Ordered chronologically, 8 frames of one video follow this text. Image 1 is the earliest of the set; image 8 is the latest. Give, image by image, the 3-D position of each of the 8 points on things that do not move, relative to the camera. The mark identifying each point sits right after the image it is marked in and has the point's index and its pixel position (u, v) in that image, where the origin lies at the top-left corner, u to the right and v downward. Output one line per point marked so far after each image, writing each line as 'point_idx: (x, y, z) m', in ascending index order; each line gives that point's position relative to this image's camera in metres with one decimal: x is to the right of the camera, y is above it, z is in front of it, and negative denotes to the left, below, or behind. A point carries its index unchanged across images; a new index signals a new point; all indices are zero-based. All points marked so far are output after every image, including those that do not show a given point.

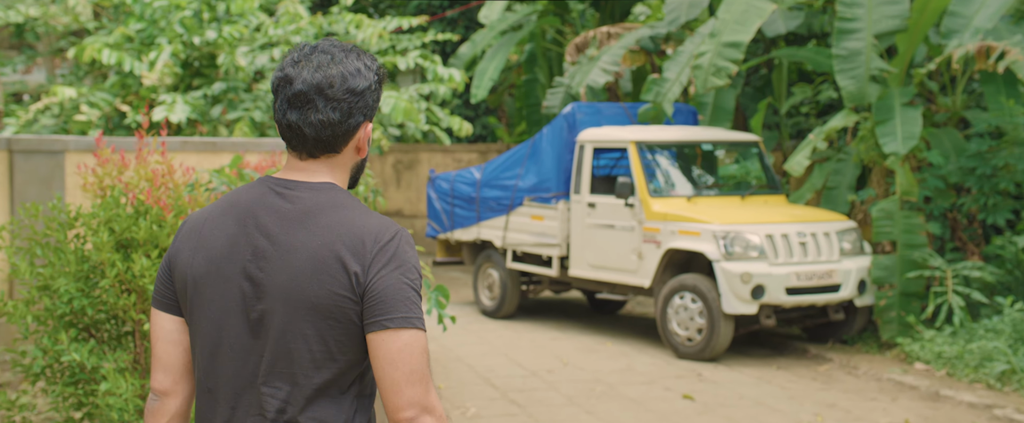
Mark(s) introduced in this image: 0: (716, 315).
0: (+1.9, -1.0, +7.7) m
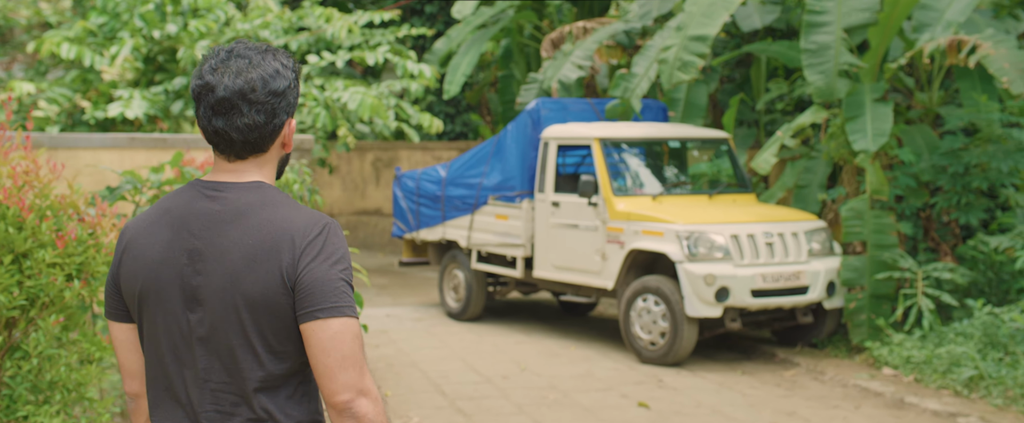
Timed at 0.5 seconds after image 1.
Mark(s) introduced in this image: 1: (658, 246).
0: (+1.5, -1.0, +7.4) m
1: (+1.3, -0.3, +7.6) m
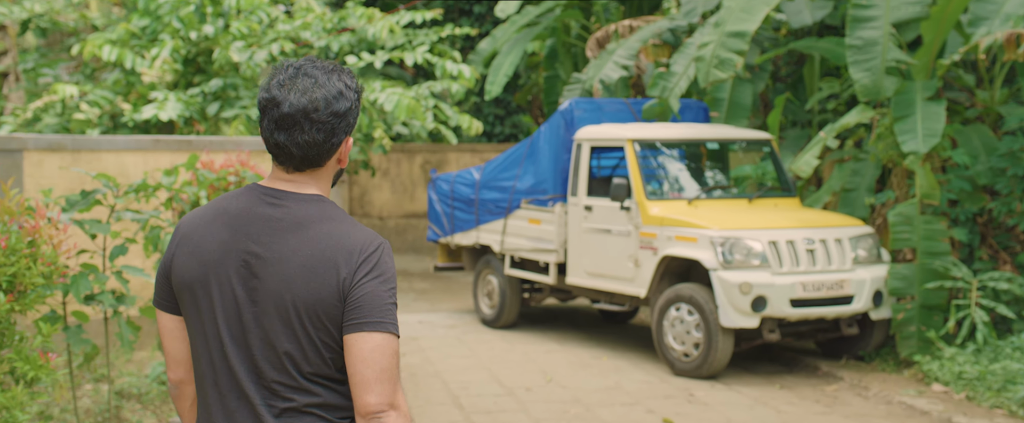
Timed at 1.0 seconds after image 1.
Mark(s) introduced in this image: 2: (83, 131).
0: (+1.7, -1.0, +7.1) m
1: (+1.6, -0.4, +7.3) m
2: (-5.3, +1.0, +10.4) m
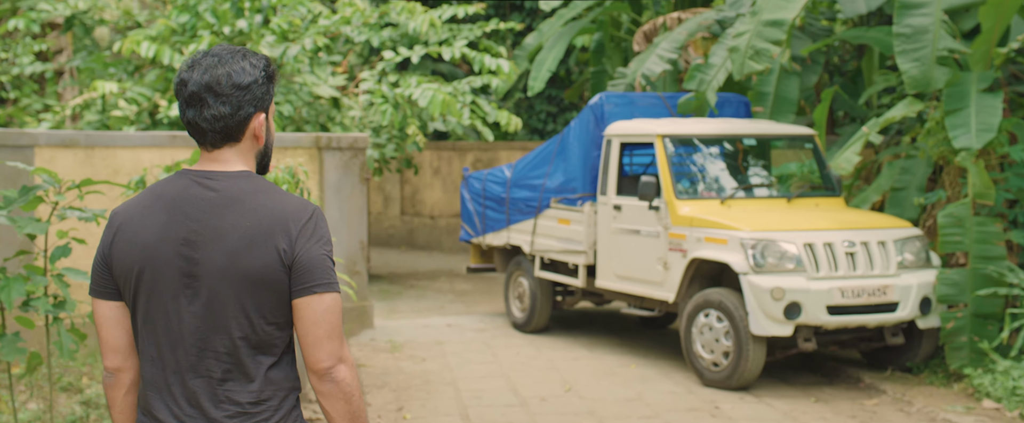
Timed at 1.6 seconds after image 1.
0: (+1.8, -1.0, +6.7) m
1: (+1.7, -0.4, +6.9) m
2: (-4.9, +1.1, +10.6) m
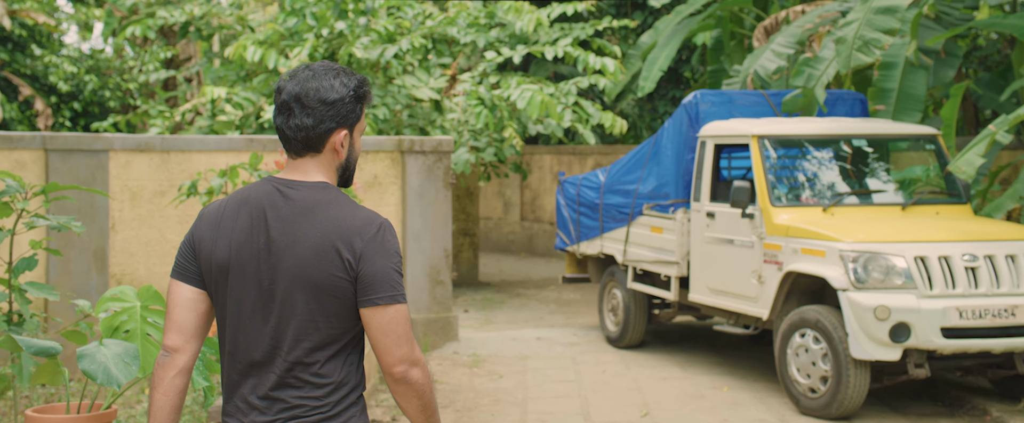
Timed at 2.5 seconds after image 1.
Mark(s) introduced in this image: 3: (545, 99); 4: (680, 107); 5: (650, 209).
0: (+2.3, -1.1, +5.9) m
1: (+2.3, -0.4, +6.2) m
2: (-3.7, +1.0, +10.9) m
3: (+0.4, +1.4, +10.3) m
4: (+1.6, +1.0, +8.0) m
5: (+1.4, 0.0, +8.3) m
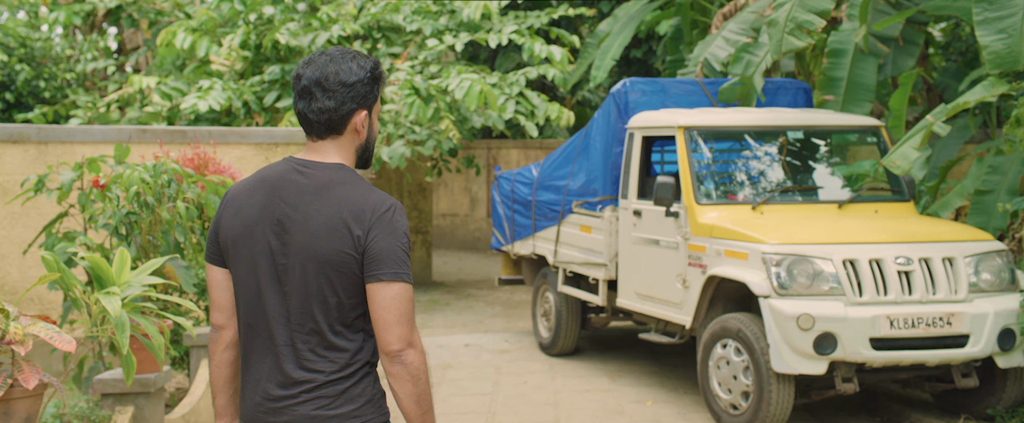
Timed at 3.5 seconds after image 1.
0: (+1.6, -1.1, +5.4) m
1: (+1.5, -0.4, +5.7) m
2: (-4.4, +1.0, +10.3) m
3: (-0.4, +1.4, +9.7) m
4: (+0.9, +1.0, +7.5) m
5: (+0.6, +0.1, +7.7) m
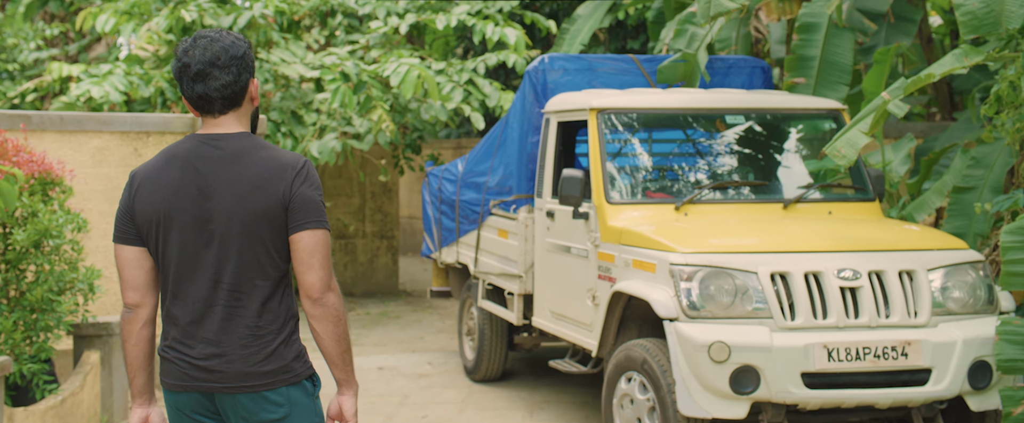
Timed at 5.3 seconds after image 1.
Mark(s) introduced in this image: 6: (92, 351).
0: (+0.8, -1.1, +4.3) m
1: (+0.7, -0.4, +4.6) m
2: (-5.0, +1.0, +9.5) m
3: (-1.0, +1.4, +8.7) m
4: (+0.1, +1.0, +6.4) m
5: (-0.1, 0.0, +6.7) m
6: (-2.5, -0.9, +4.9) m
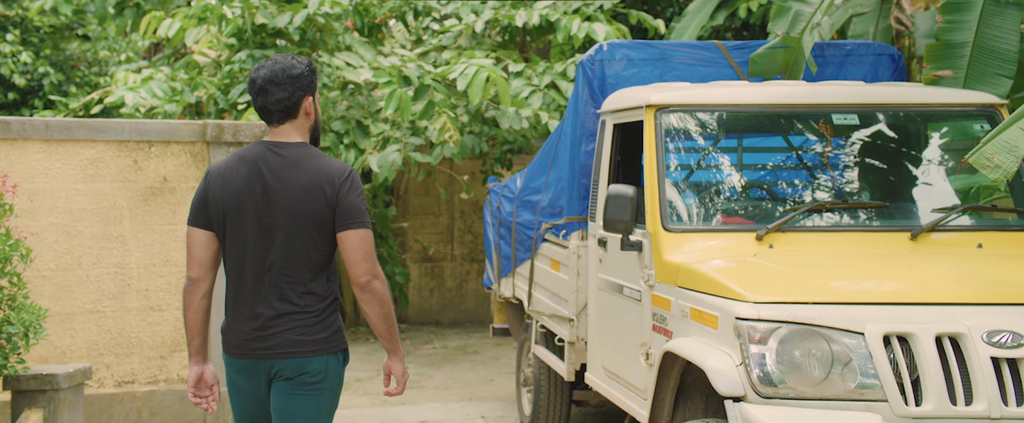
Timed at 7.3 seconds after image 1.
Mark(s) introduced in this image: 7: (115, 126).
0: (+0.8, -1.2, +3.0) m
1: (+0.8, -0.6, +3.3) m
2: (-4.1, +0.8, +9.1) m
3: (-0.3, +1.2, +7.7) m
4: (+0.5, +0.8, +5.2) m
5: (+0.3, -0.1, +5.5) m
6: (-2.4, -1.0, +4.2) m
7: (-2.6, +0.5, +5.5) m
